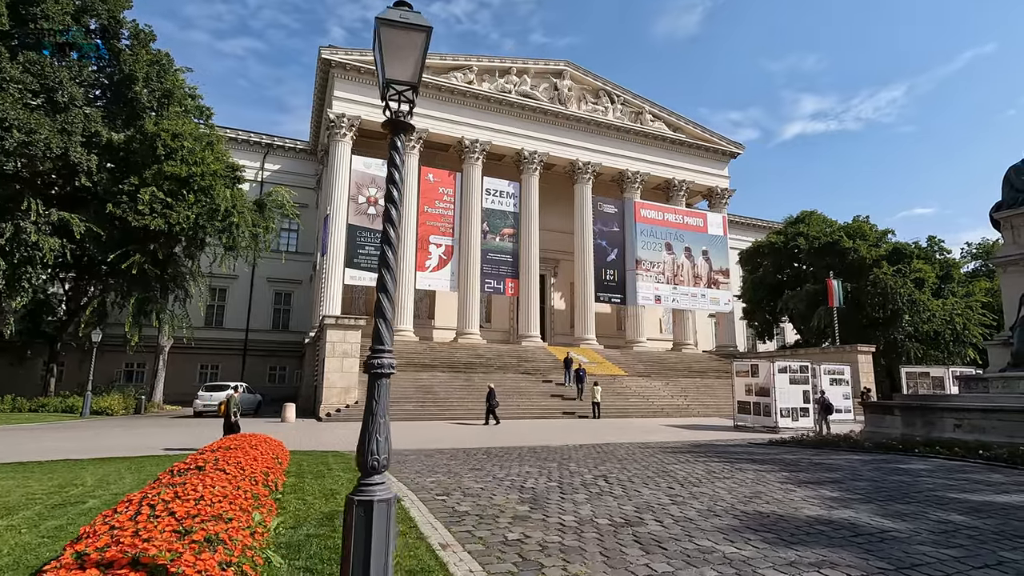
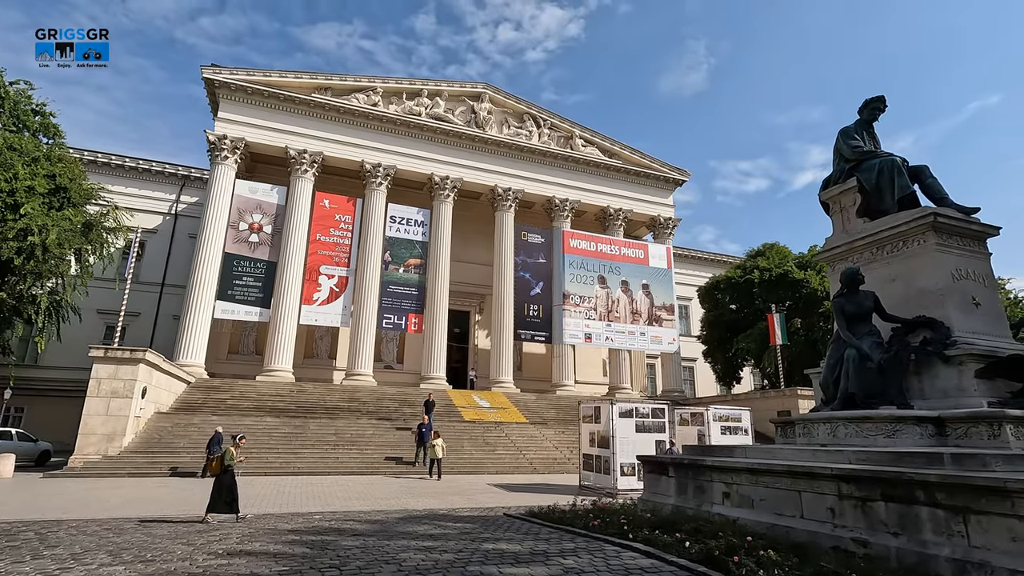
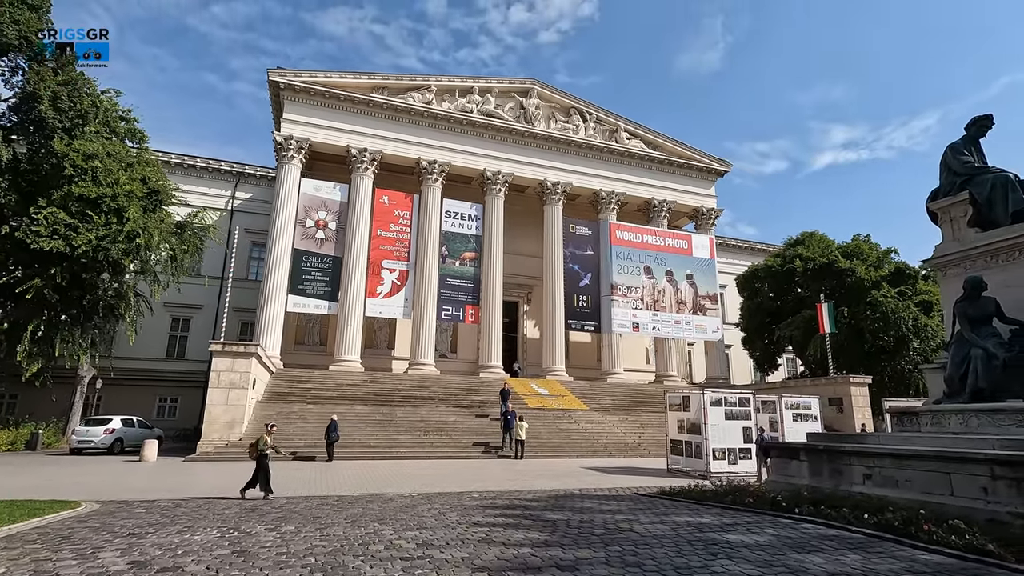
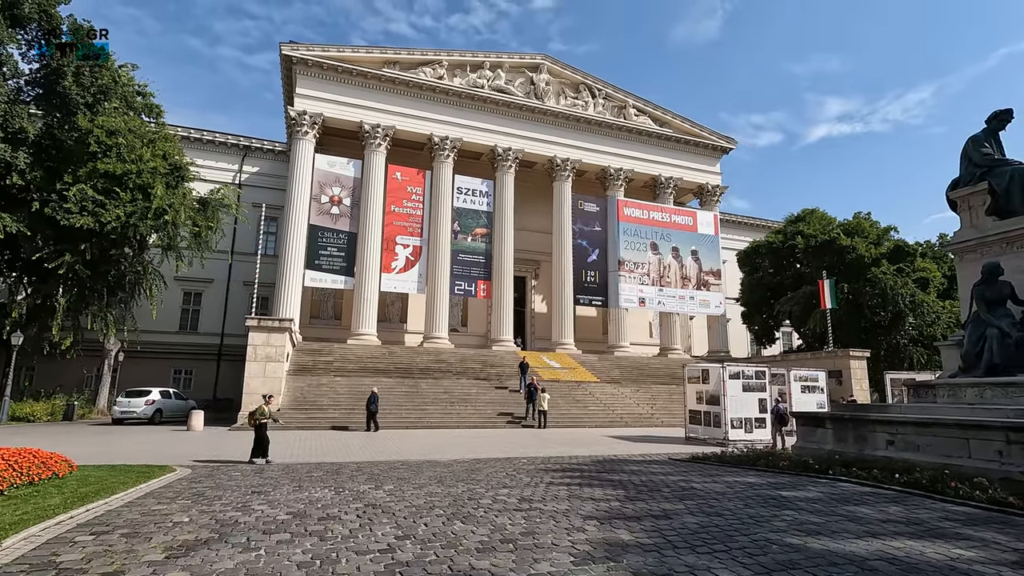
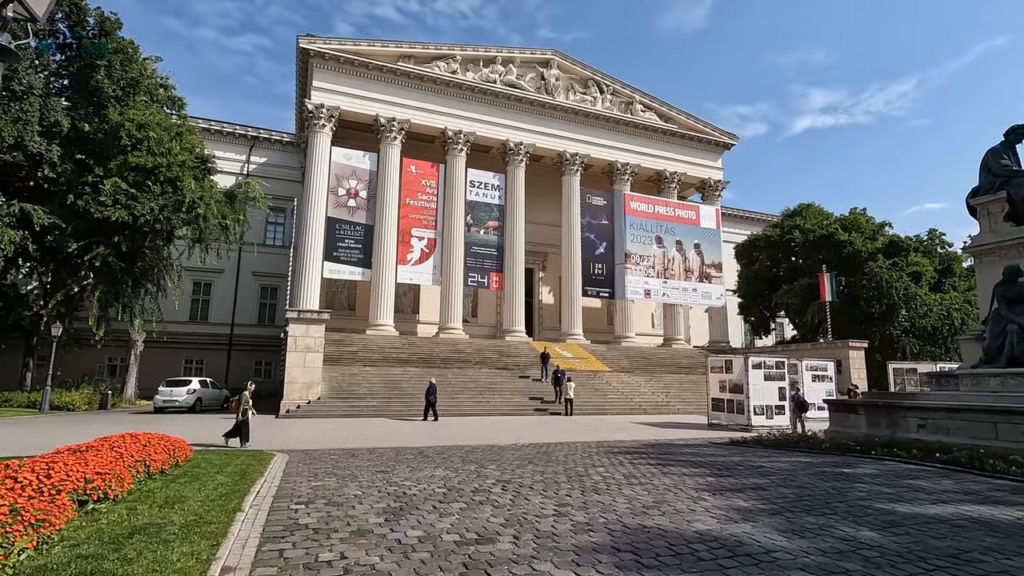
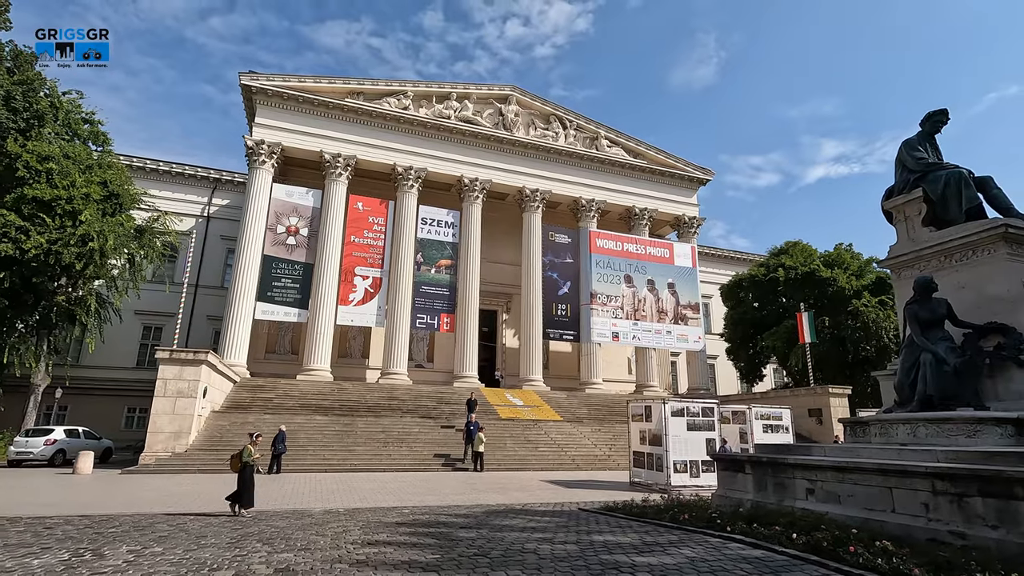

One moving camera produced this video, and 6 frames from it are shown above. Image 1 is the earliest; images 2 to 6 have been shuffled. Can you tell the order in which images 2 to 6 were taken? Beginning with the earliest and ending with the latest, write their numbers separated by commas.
5, 4, 3, 6, 2
